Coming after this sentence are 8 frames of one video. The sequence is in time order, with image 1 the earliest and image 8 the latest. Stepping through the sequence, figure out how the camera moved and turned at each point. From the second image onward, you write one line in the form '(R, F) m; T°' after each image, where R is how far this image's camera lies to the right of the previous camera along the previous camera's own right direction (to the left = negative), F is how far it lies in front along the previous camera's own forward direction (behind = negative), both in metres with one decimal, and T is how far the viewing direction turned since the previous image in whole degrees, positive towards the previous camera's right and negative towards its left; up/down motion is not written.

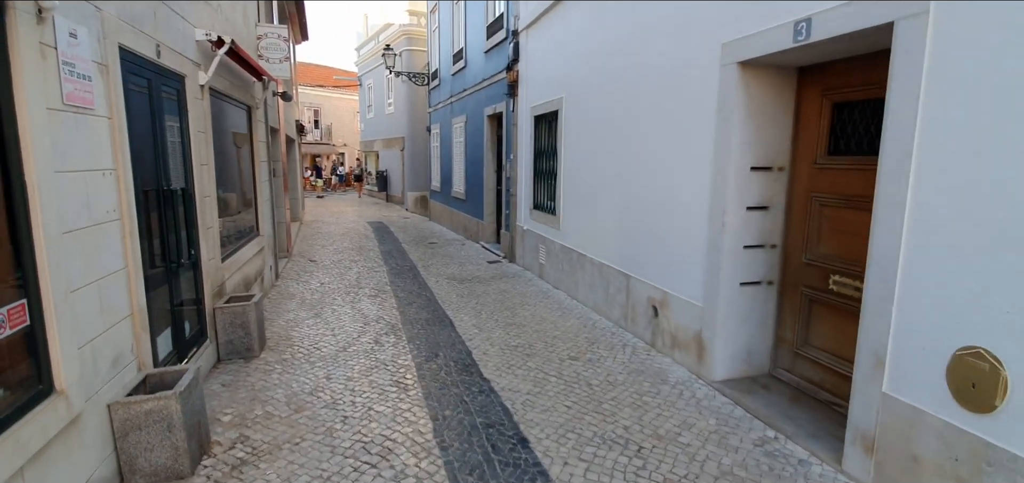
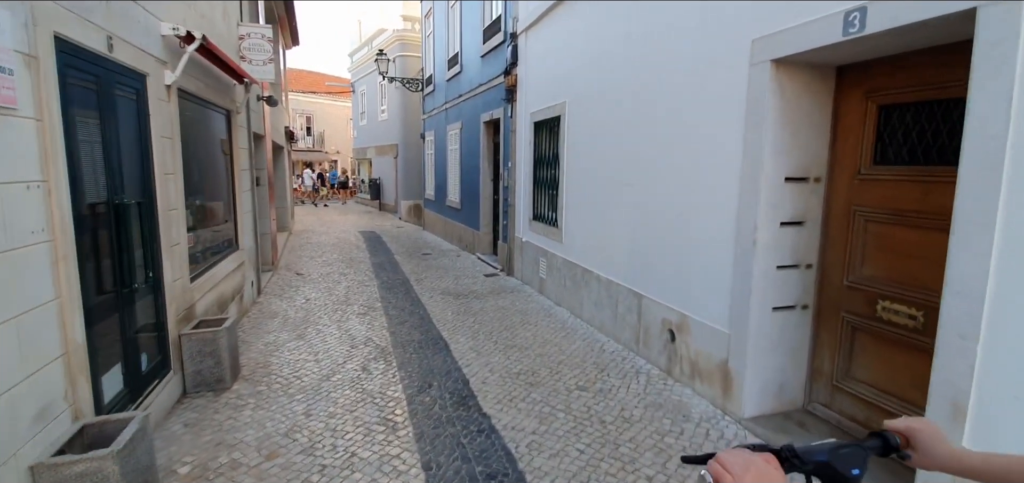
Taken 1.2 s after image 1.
(-0.1, +0.4) m; +1°
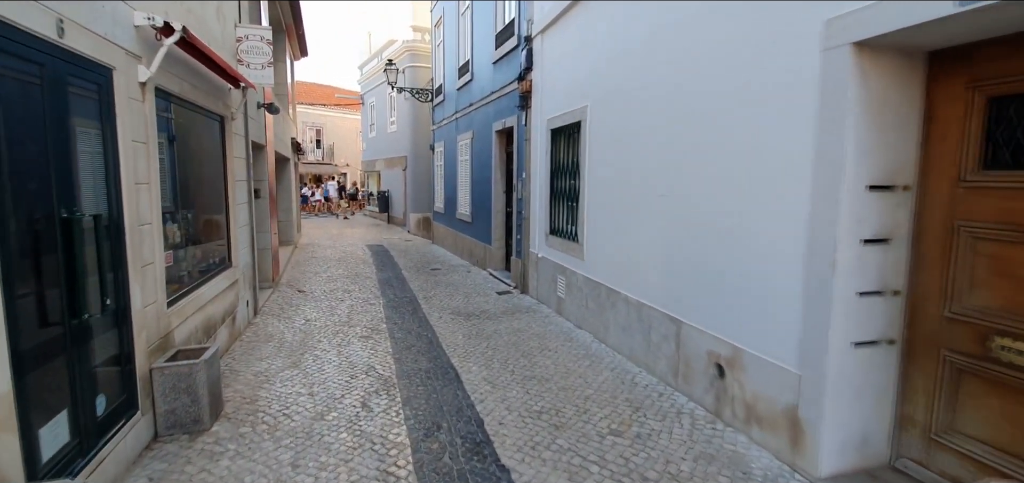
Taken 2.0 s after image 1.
(-0.1, +0.5) m; -1°
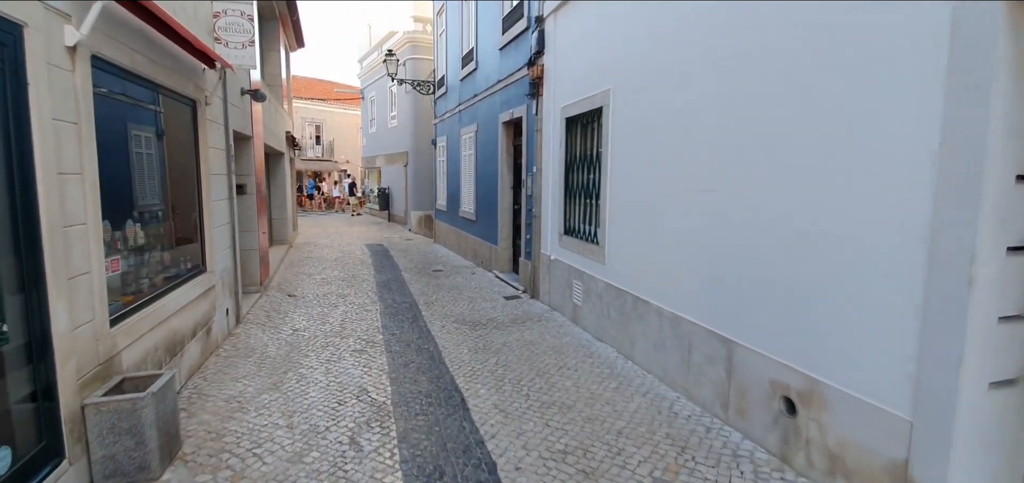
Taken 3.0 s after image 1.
(-0.1, +0.6) m; 0°
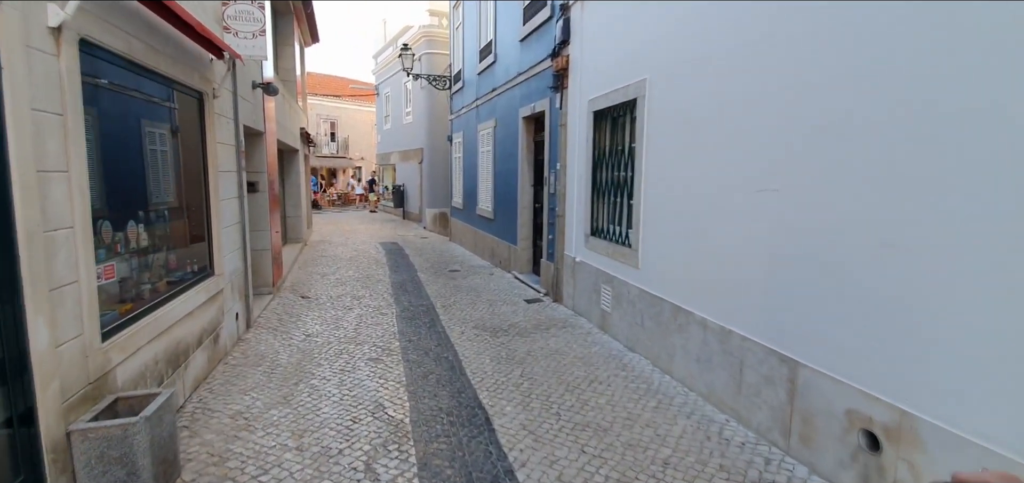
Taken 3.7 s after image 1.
(-0.1, +0.3) m; -2°
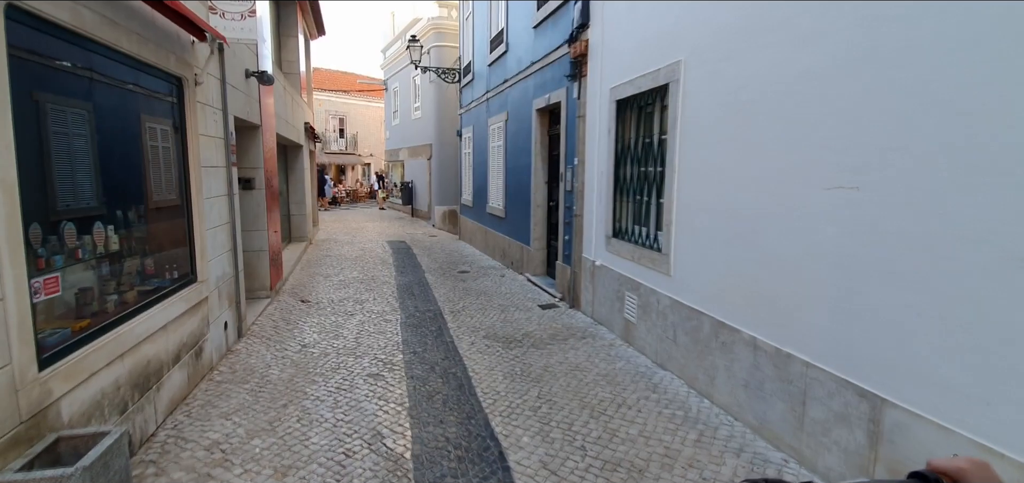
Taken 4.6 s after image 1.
(-0.1, +0.5) m; -1°
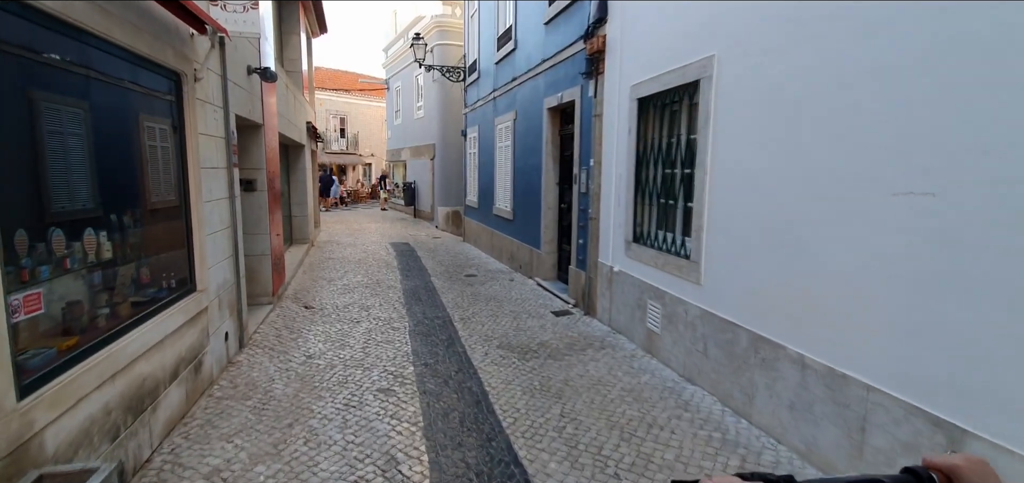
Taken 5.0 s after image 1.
(-0.2, +0.2) m; 0°
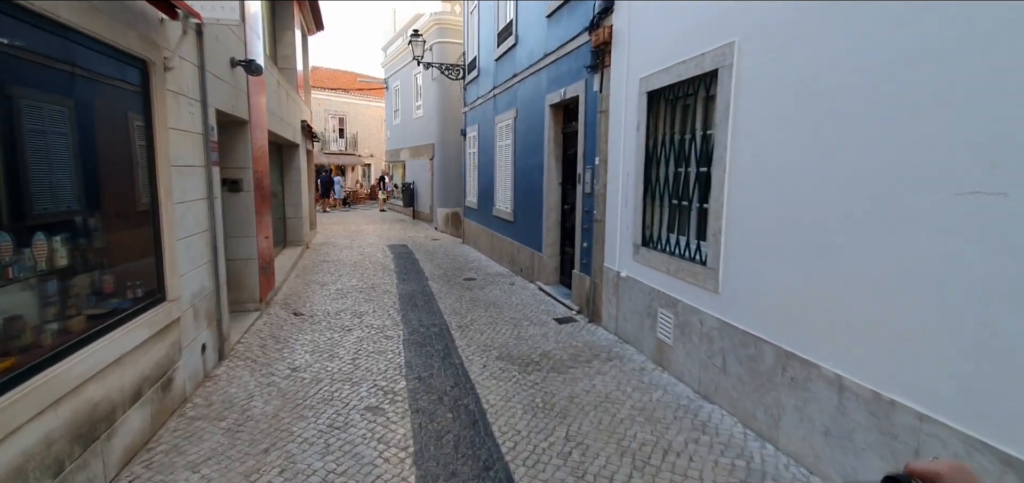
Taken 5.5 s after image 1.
(0.0, +0.3) m; 0°
